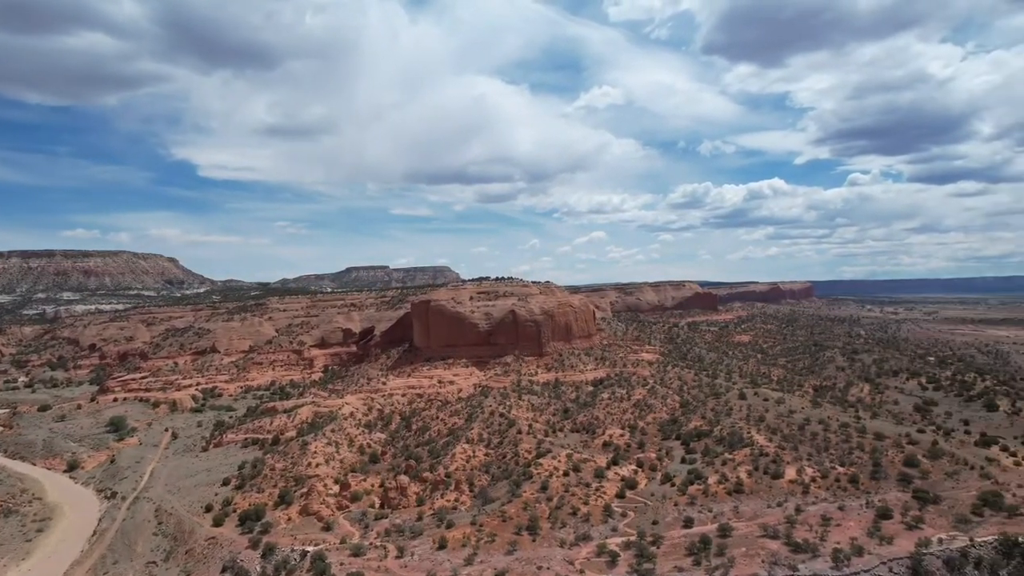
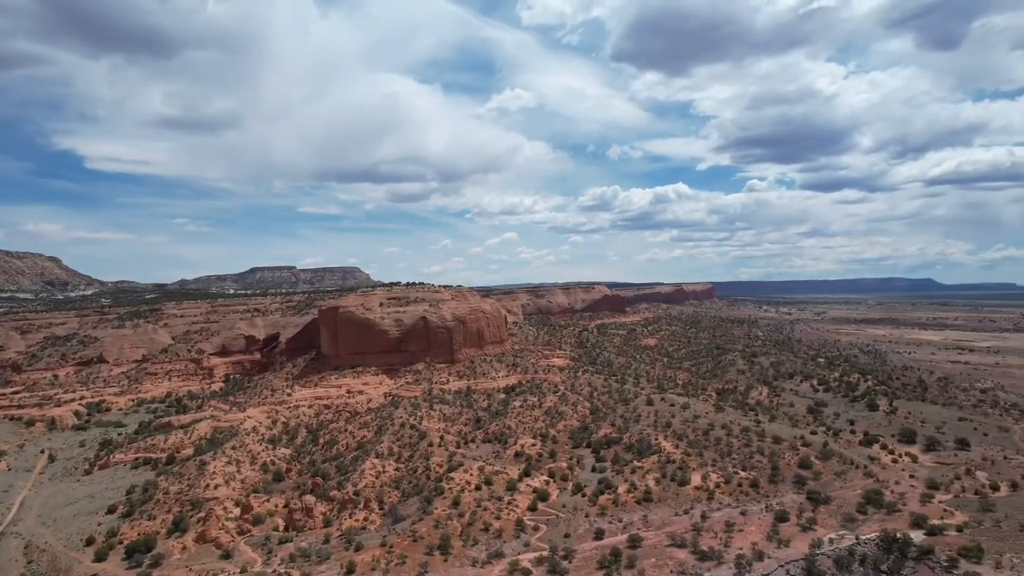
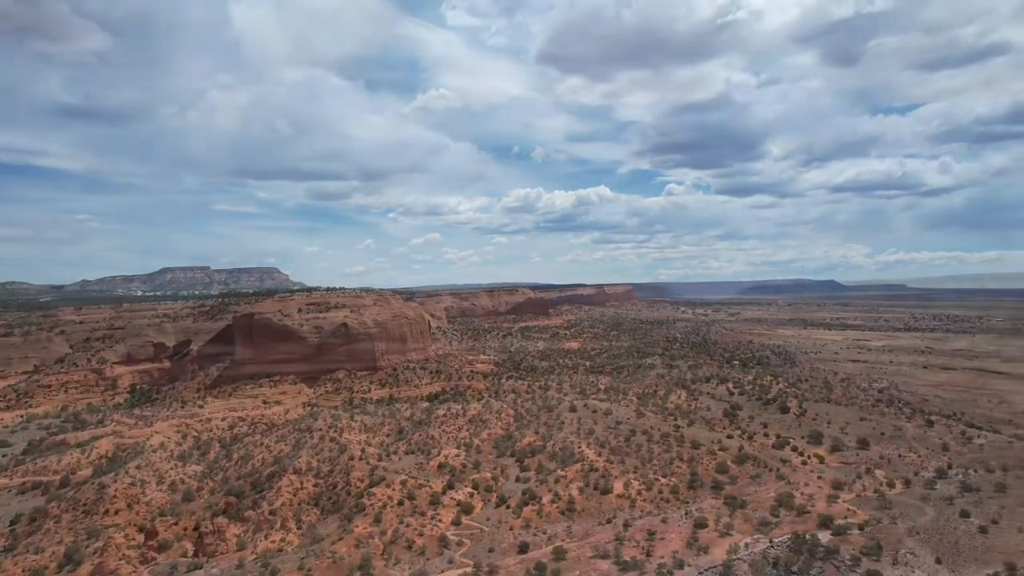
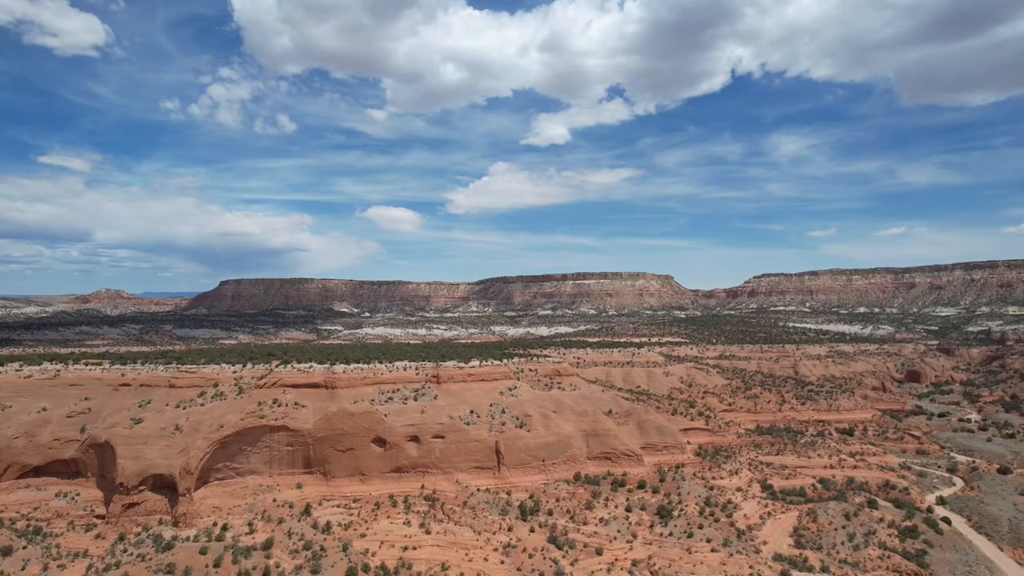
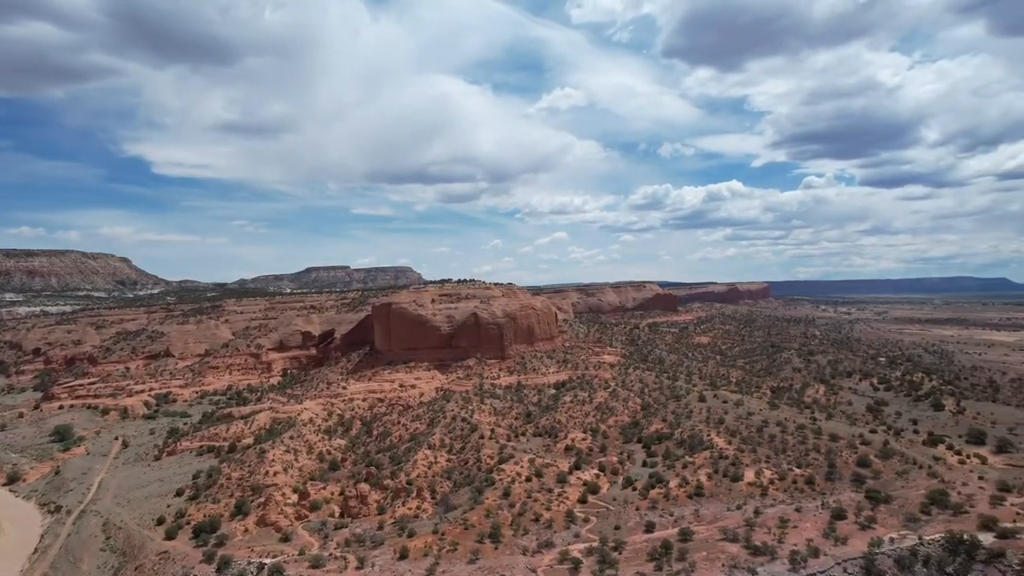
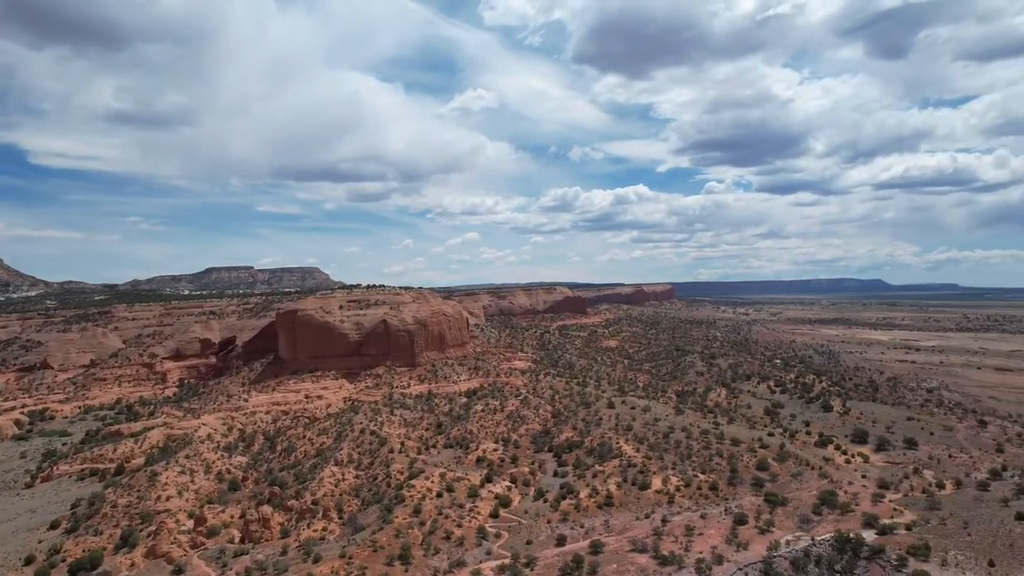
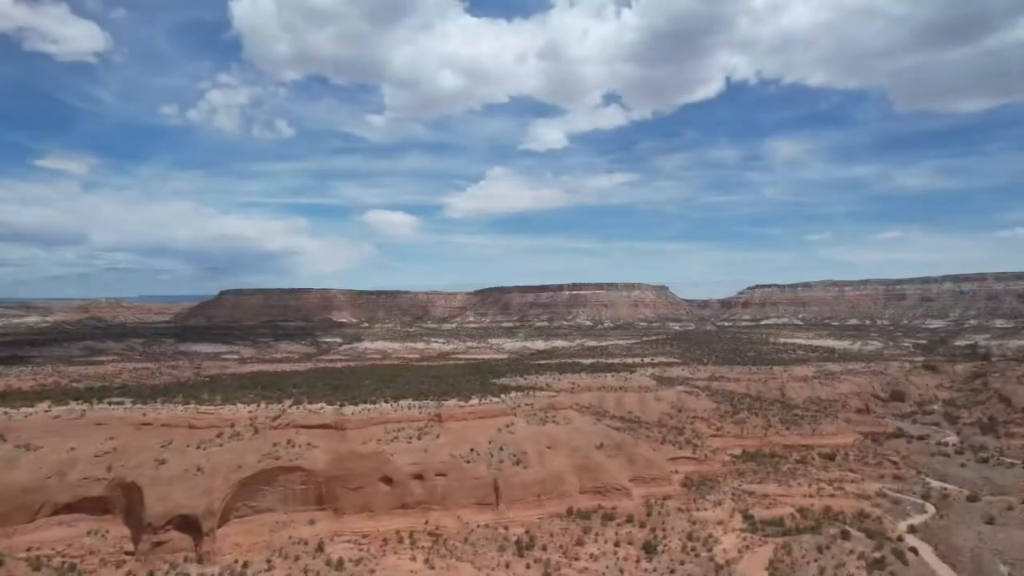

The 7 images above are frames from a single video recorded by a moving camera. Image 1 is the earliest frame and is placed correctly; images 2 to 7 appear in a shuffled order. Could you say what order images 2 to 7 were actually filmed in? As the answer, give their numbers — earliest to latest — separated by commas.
5, 2, 6, 3, 7, 4
